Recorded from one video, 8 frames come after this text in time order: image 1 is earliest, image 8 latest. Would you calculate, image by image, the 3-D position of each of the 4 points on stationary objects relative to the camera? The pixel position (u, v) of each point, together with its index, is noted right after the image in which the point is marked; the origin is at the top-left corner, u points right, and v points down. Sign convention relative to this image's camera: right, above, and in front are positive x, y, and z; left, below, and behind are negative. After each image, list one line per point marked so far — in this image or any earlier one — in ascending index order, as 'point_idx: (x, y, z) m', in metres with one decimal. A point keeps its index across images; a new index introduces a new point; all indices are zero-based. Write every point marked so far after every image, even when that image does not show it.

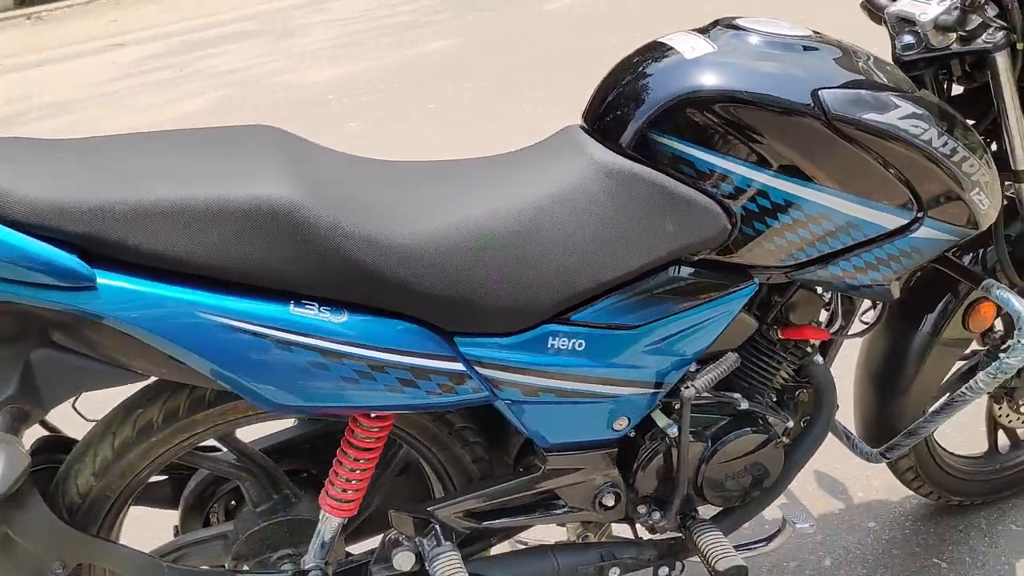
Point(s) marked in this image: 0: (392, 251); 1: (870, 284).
0: (-0.1, 0.0, +1.2) m
1: (+0.6, 0.0, +1.5) m
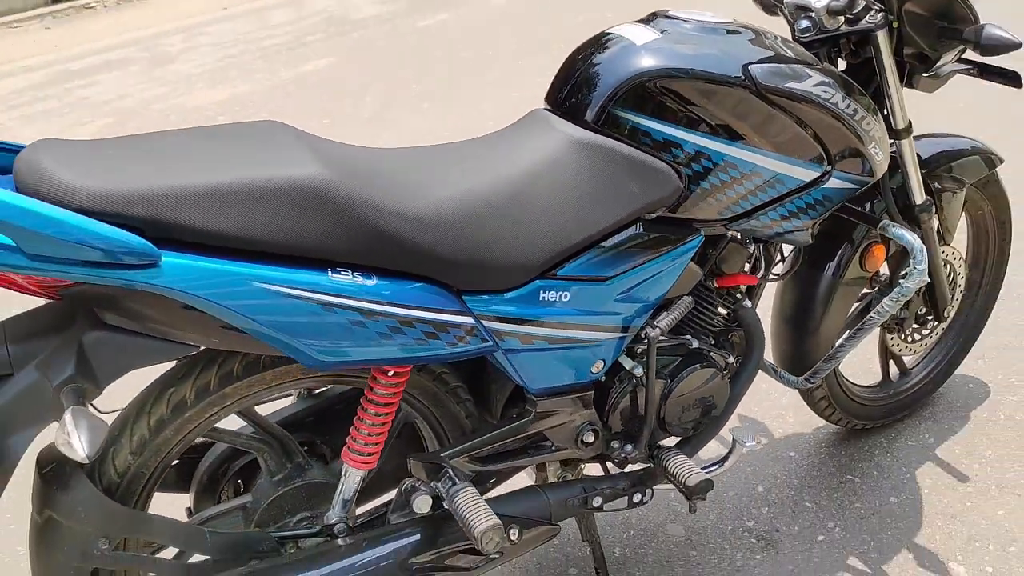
0: (-0.1, +0.1, +1.3) m
1: (+0.5, +0.1, +1.8) m
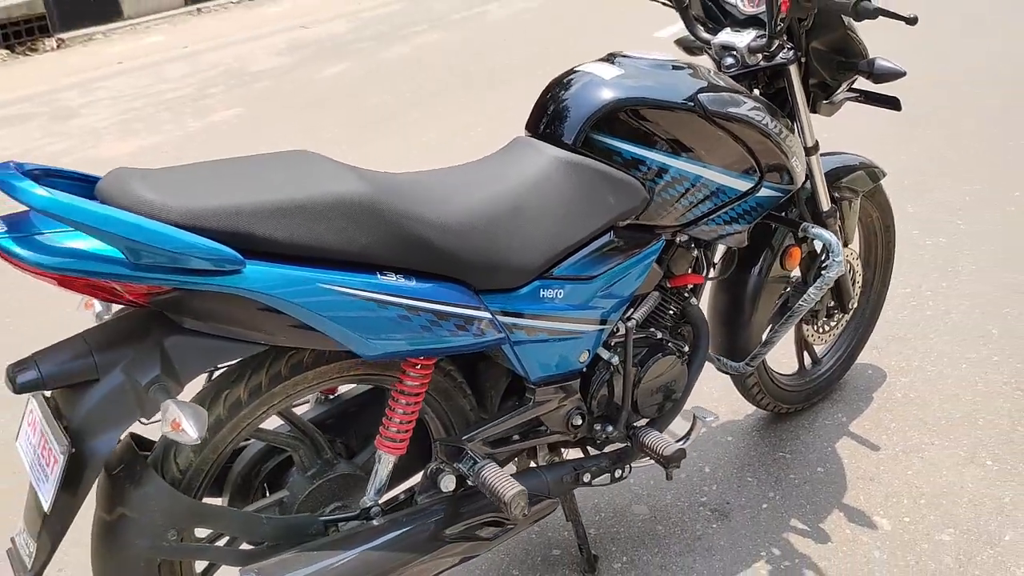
0: (-0.1, +0.1, +1.6) m
1: (+0.5, +0.1, +2.1) m
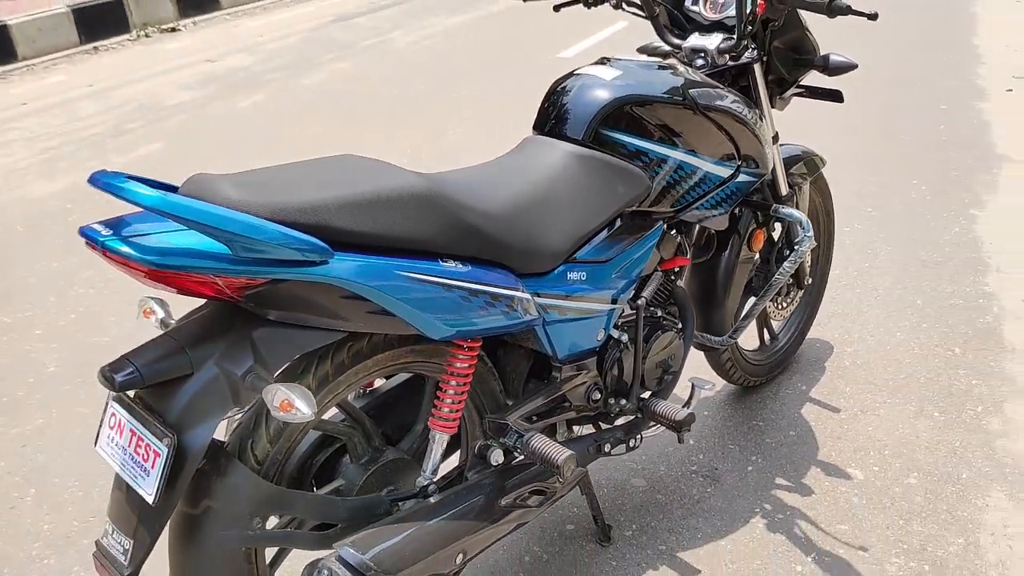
0: (0.0, +0.1, +1.7) m
1: (+0.5, +0.2, +2.3) m
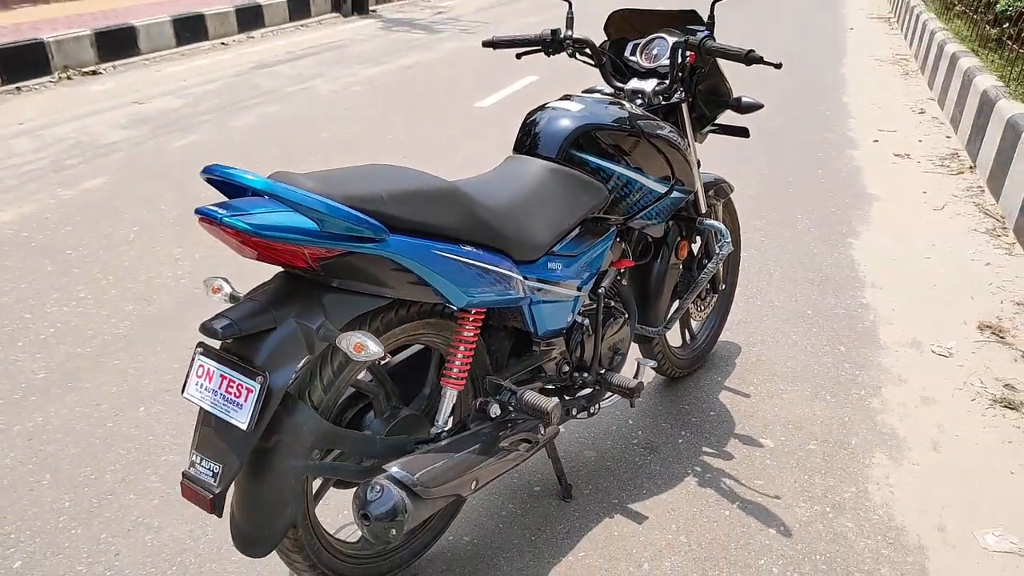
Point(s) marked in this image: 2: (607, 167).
0: (0.0, +0.2, +2.2) m
1: (+0.4, +0.2, +2.8) m
2: (+0.3, +0.3, +2.6) m
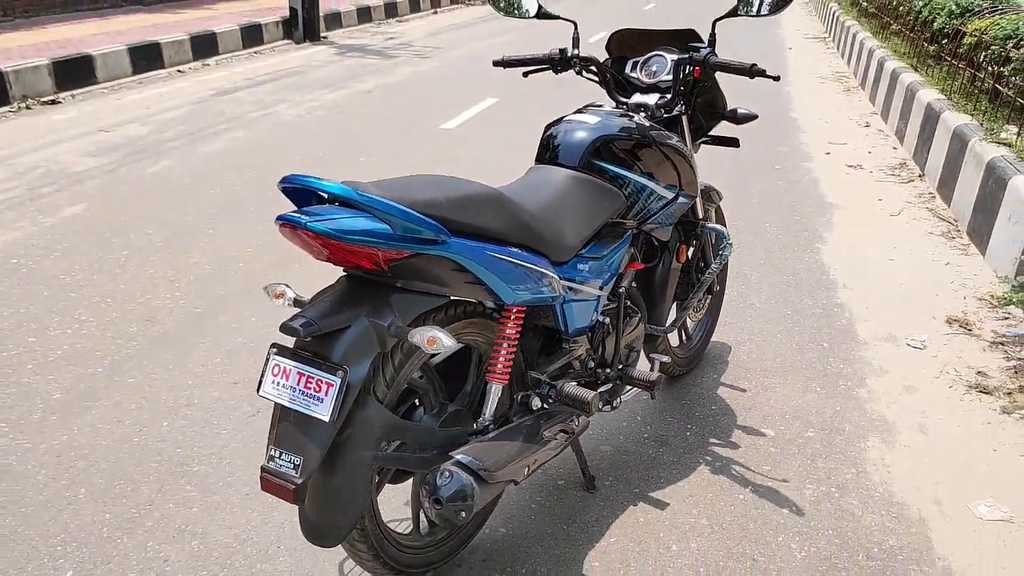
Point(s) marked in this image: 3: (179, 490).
0: (+0.1, +0.2, +2.3) m
1: (+0.5, +0.2, +3.0) m
2: (+0.3, +0.3, +2.7) m
3: (-1.0, -0.6, +2.9) m
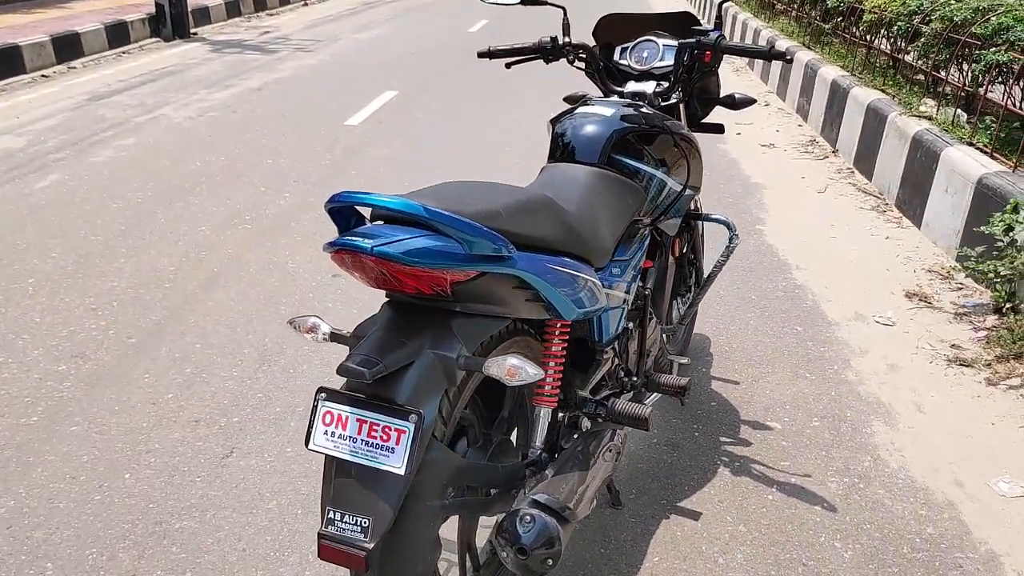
0: (+0.2, +0.1, +2.1) m
1: (+0.5, +0.2, +2.8) m
2: (+0.4, +0.3, +2.6) m
3: (-1.0, -0.7, +2.6) m
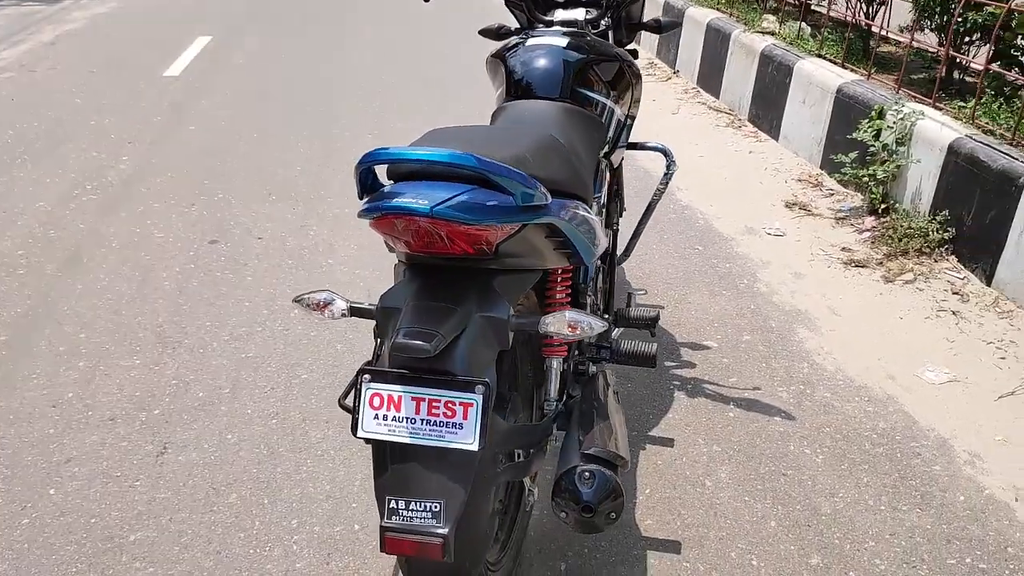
0: (+0.1, +0.3, +2.0) m
1: (+0.3, +0.4, +2.8) m
2: (+0.2, +0.5, +2.5) m
3: (-1.0, -0.7, +2.3) m
